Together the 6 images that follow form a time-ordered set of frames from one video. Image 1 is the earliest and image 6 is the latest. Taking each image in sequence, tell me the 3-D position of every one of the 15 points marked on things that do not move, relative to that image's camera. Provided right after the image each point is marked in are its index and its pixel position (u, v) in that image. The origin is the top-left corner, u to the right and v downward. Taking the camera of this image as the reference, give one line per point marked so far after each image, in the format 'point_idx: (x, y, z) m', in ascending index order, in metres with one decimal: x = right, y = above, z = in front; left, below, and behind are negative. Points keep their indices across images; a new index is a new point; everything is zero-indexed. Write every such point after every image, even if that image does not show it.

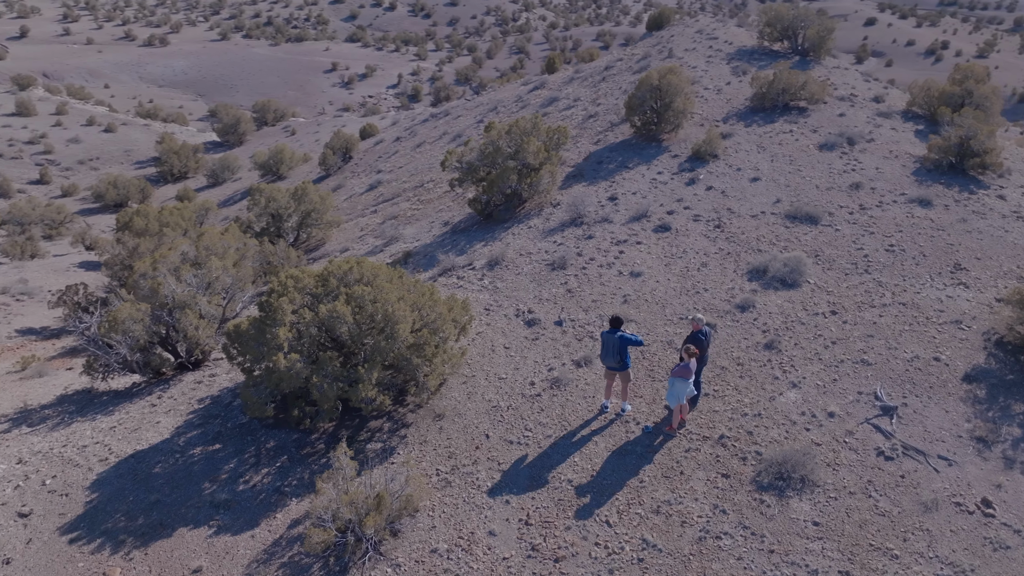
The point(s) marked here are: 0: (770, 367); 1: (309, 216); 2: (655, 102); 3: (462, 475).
0: (+2.5, -0.8, +7.3) m
1: (-4.6, +1.6, +16.4) m
2: (+2.6, +3.4, +13.3) m
3: (-0.4, -1.6, +6.1) m
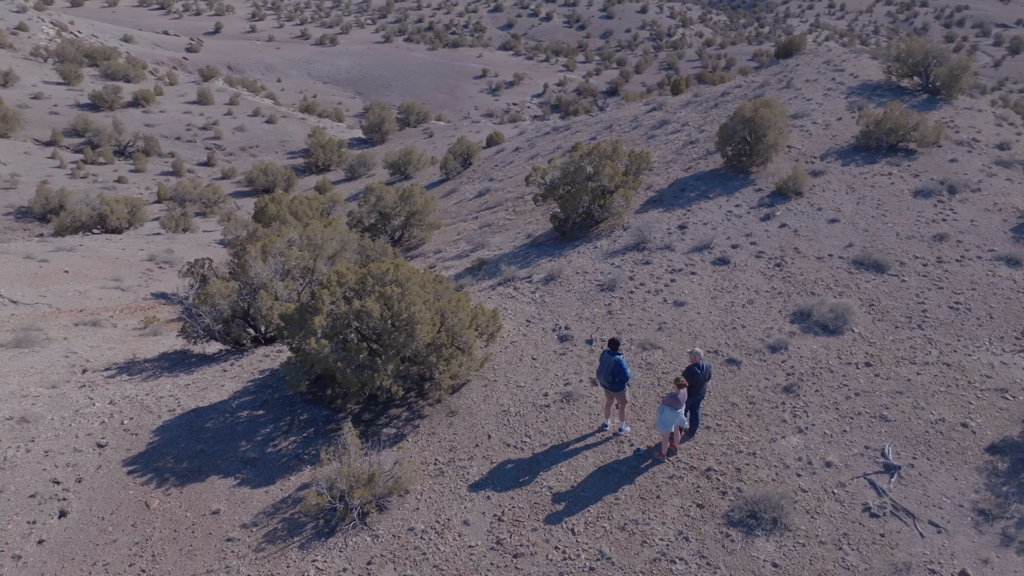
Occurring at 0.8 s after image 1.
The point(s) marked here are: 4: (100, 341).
0: (+2.7, -1.2, +7.3) m
1: (-2.4, +1.7, +17.6) m
2: (+4.2, +2.8, +13.3) m
3: (-0.5, -1.6, +6.7) m
4: (-6.1, -0.8, +10.8) m
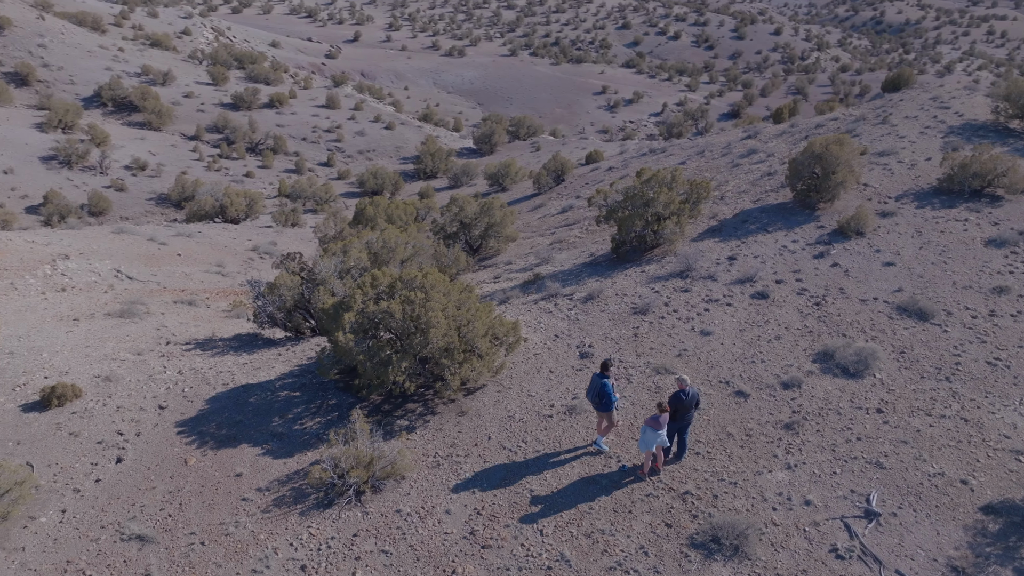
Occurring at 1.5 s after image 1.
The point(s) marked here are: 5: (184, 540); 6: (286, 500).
0: (+2.7, -1.6, +7.4) m
1: (-0.5, +1.5, +18.4) m
2: (+5.4, +2.1, +13.1) m
3: (-0.6, -1.7, +7.3) m
4: (-5.4, -0.5, +12.2) m
5: (-2.9, -2.2, +6.4) m
6: (-2.1, -2.0, +6.8) m
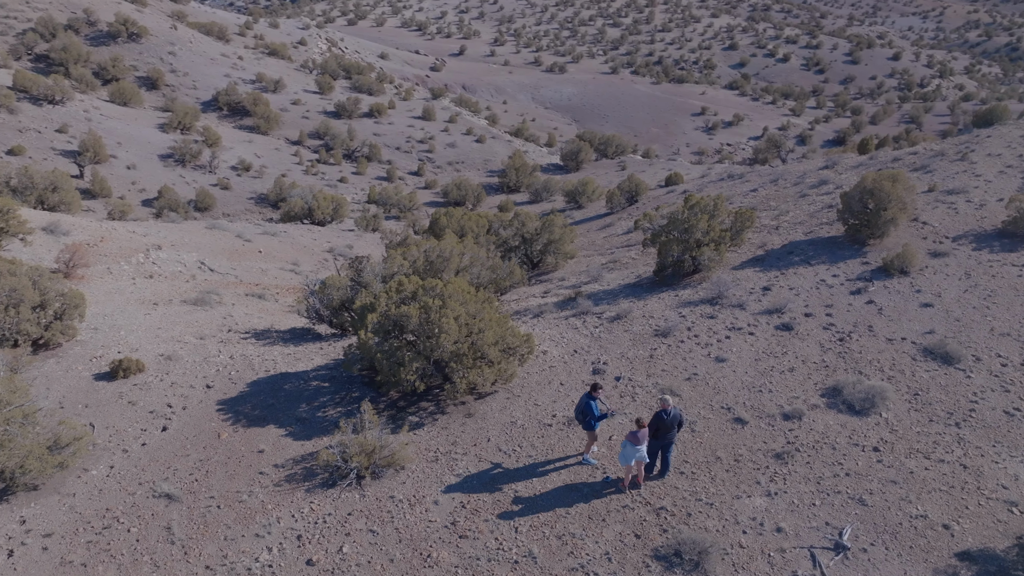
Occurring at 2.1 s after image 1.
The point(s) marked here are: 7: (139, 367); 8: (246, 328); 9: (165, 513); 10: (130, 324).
0: (+2.6, -1.9, +7.6) m
1: (+1.0, +1.1, +18.9) m
2: (+6.3, +1.5, +13.0) m
3: (-0.7, -1.8, +7.9) m
4: (-4.7, -0.4, +13.4) m
5: (-3.1, -2.1, +7.3) m
6: (-2.3, -2.0, +7.6) m
7: (-4.9, -1.0, +9.6) m
8: (-4.4, -0.6, +12.0) m
9: (-3.4, -2.2, +7.1) m
10: (-5.9, -0.5, +11.2) m
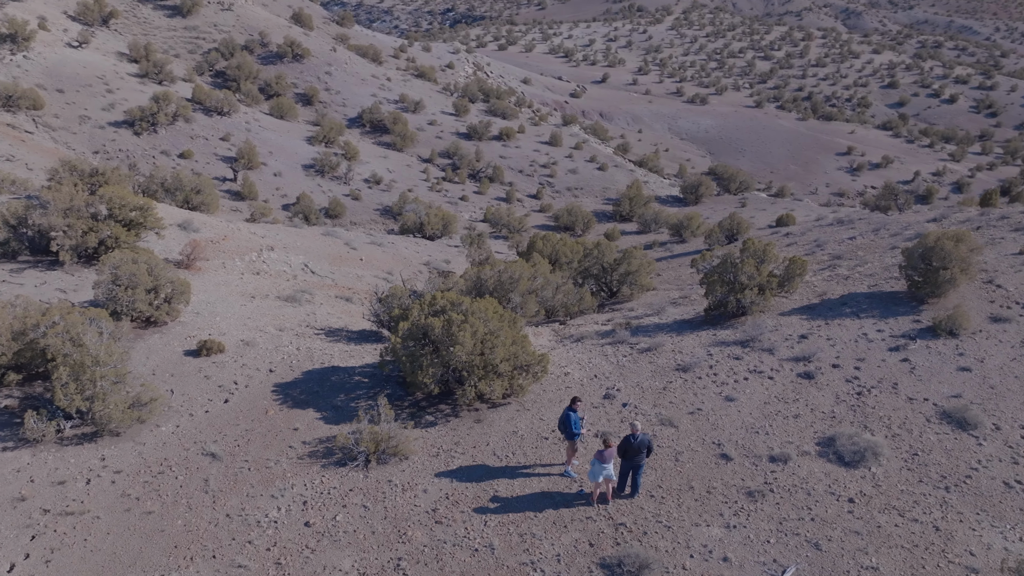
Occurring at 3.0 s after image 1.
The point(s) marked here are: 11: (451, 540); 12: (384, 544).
0: (+2.4, -2.4, +8.0) m
1: (+3.1, +0.3, +19.5) m
2: (+7.3, +0.5, +12.7) m
3: (-0.8, -2.0, +8.9) m
4: (-3.6, -0.5, +15.1) m
5: (-3.2, -2.1, +8.7) m
6: (-2.4, -2.0, +8.9) m
7: (-4.5, -0.9, +11.4) m
8: (-3.5, -0.7, +13.6) m
9: (-3.6, -2.1, +8.6) m
10: (-5.1, -0.4, +13.1) m
11: (-0.6, -2.6, +7.6) m
12: (-1.3, -2.6, +7.5) m
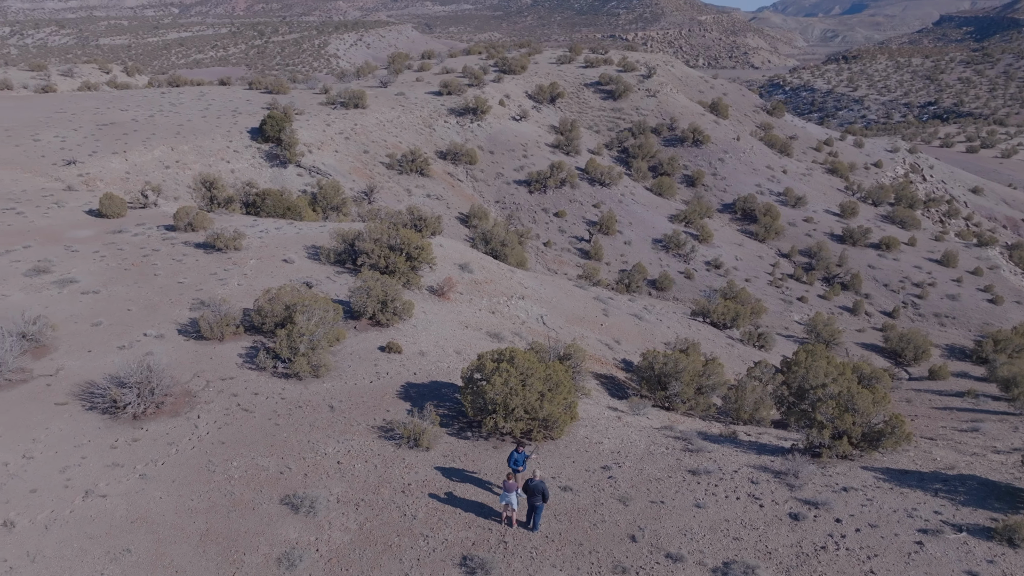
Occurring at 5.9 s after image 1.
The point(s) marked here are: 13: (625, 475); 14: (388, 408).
0: (+1.1, -3.7, +9.7) m
1: (+8.3, -3.0, +19.0) m
2: (+8.2, -2.7, +11.0) m
3: (-1.0, -2.8, +12.1) m
4: (+0.3, -1.7, +18.9) m
5: (-3.1, -2.4, +13.3) m
6: (-2.3, -2.5, +13.0) m
7: (-2.5, -1.4, +16.2) m
8: (-0.4, -1.7, +17.6) m
9: (-3.5, -2.3, +13.4) m
10: (-1.9, -1.1, +18.1) m
11: (-1.7, -3.2, +10.9) m
12: (-2.3, -3.1, +11.3) m
13: (+1.9, -3.1, +11.9) m
14: (-2.3, -2.2, +13.7) m
